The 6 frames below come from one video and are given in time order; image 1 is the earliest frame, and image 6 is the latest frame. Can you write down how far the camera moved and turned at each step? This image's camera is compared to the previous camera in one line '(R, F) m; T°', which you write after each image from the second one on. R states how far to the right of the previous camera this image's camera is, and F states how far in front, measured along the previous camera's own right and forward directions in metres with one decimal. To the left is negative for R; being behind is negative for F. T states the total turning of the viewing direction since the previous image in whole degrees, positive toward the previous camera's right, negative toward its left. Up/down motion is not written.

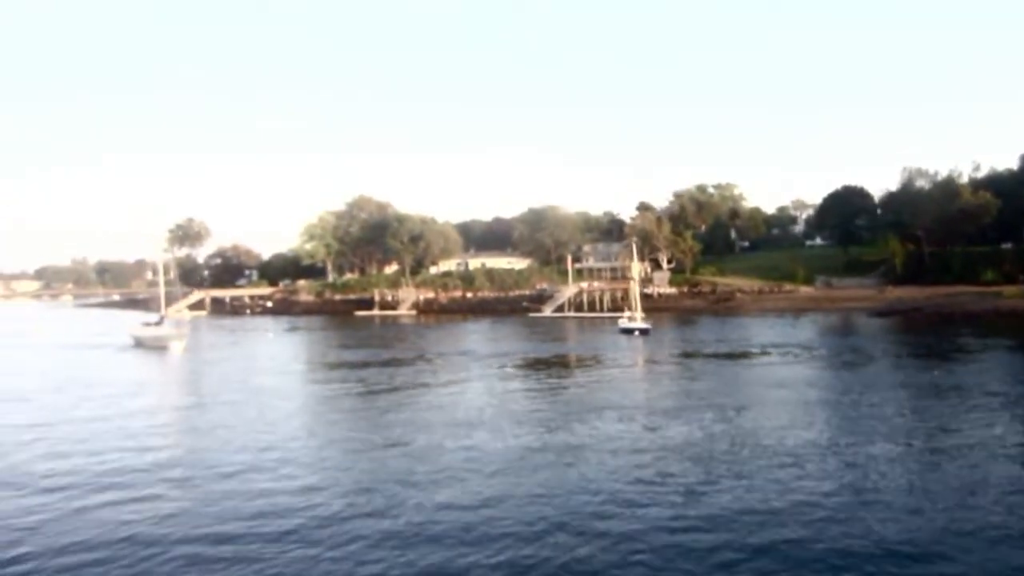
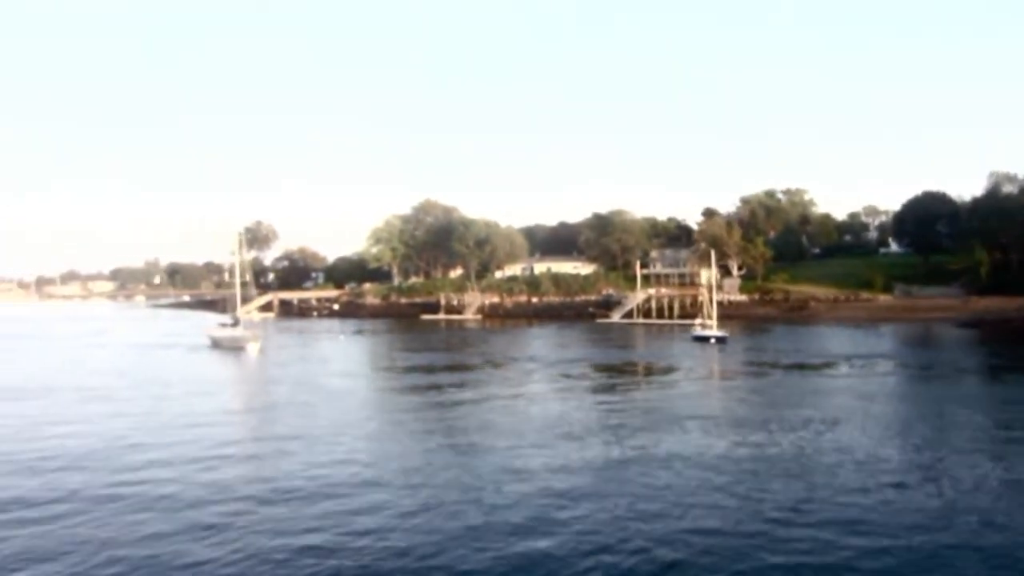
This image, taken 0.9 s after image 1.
(-0.2, +0.4) m; -3°
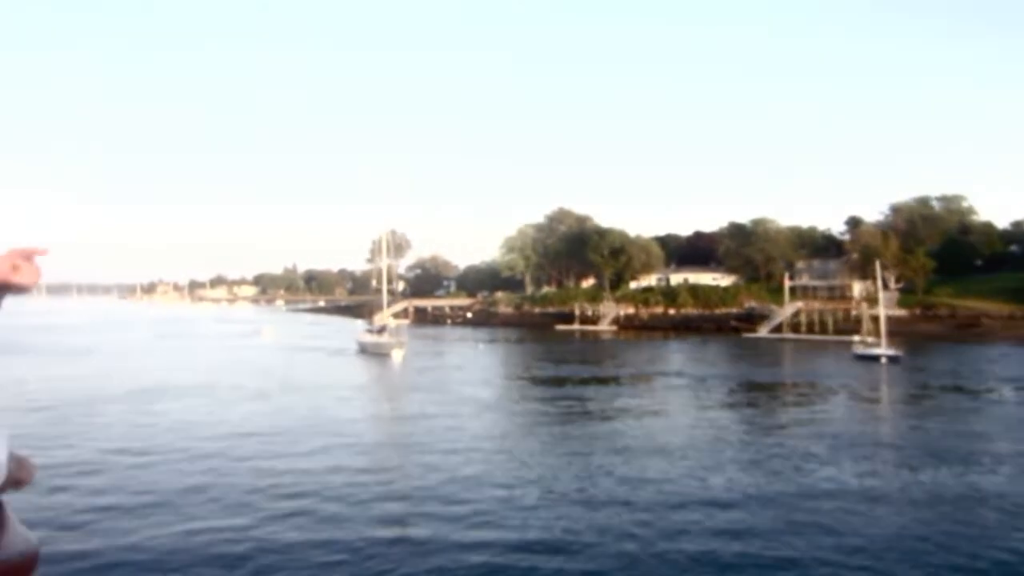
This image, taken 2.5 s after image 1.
(-0.5, +1.3) m; -7°
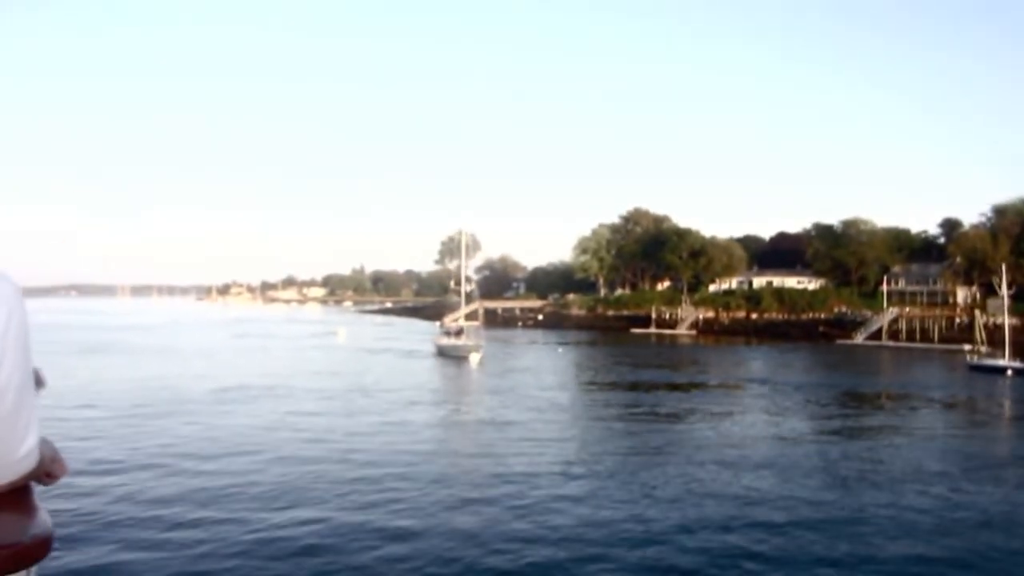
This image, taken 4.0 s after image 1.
(-0.6, +1.8) m; -4°
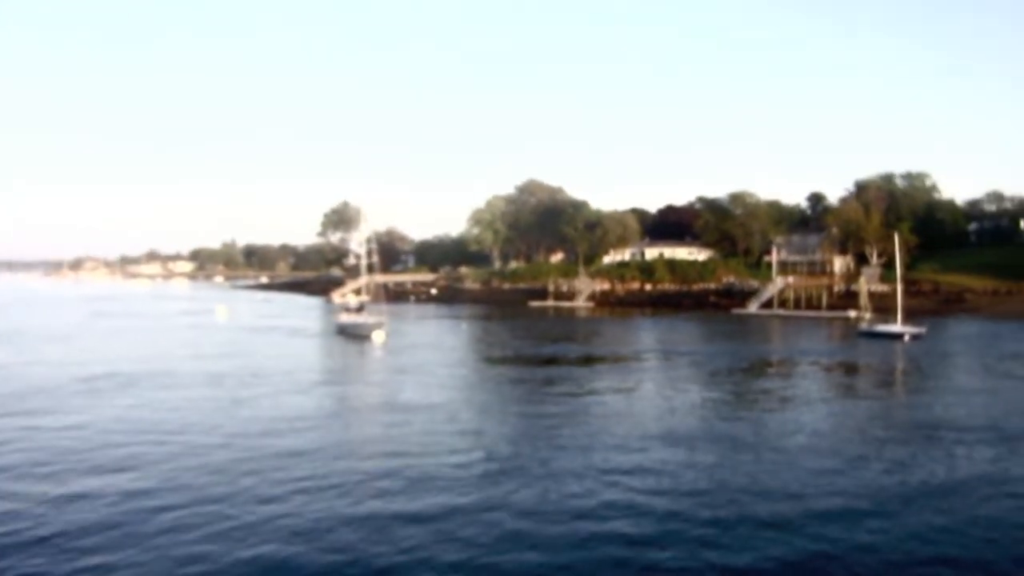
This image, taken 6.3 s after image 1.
(-1.3, -1.7) m; +6°
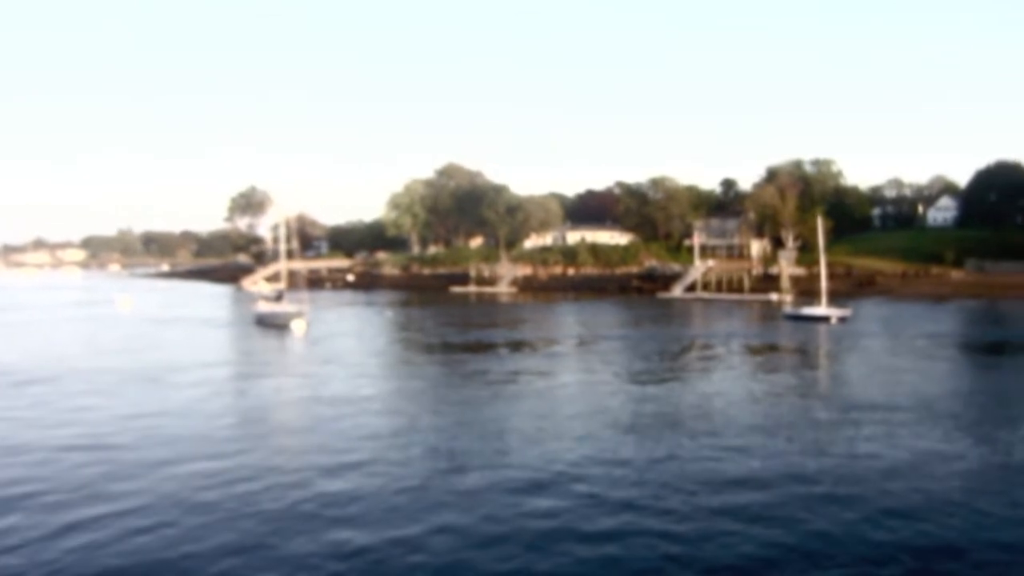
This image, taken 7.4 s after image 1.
(-0.9, -0.7) m; +5°
